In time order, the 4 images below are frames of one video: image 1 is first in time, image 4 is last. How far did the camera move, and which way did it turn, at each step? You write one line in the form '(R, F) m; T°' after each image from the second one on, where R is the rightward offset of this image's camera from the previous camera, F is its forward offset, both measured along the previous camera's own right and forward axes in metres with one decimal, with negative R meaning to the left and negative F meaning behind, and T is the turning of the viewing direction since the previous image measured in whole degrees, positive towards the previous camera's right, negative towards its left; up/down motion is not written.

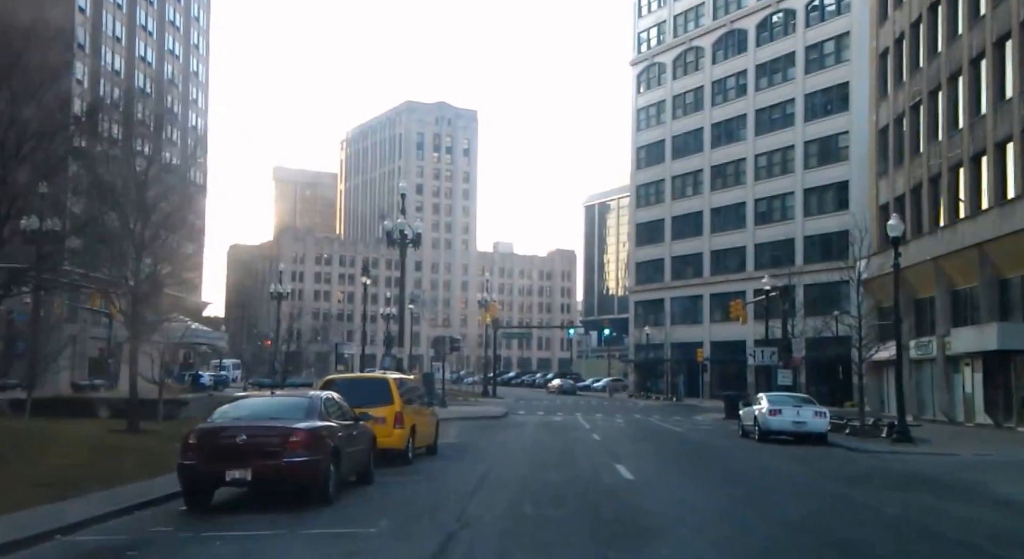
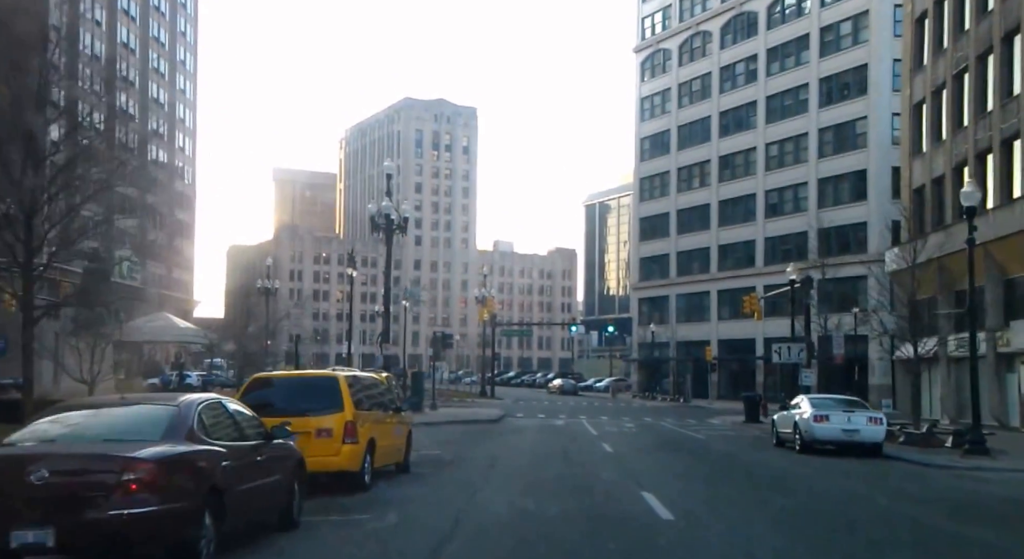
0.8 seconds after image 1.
(+0.1, +3.5) m; 0°
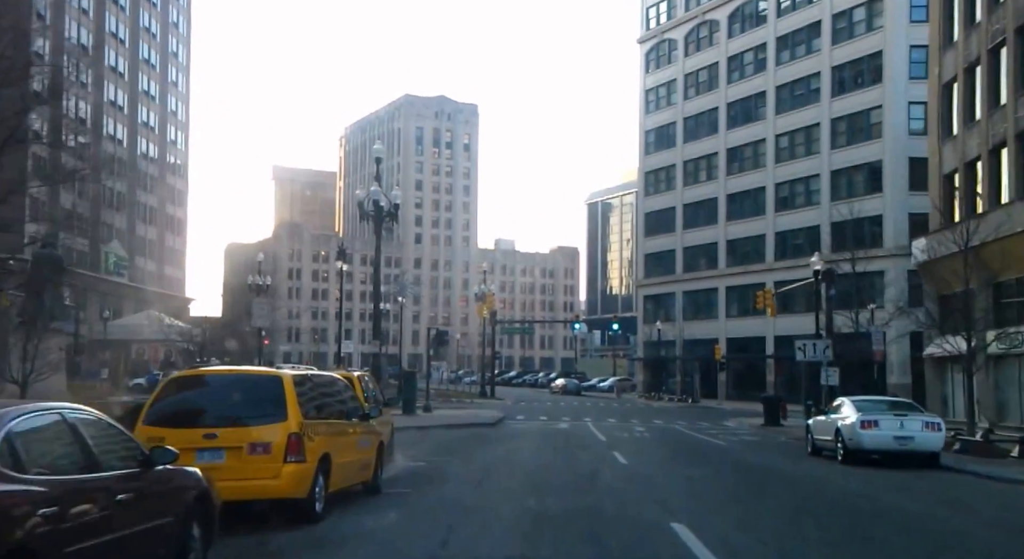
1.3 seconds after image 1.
(0.0, +2.4) m; 0°
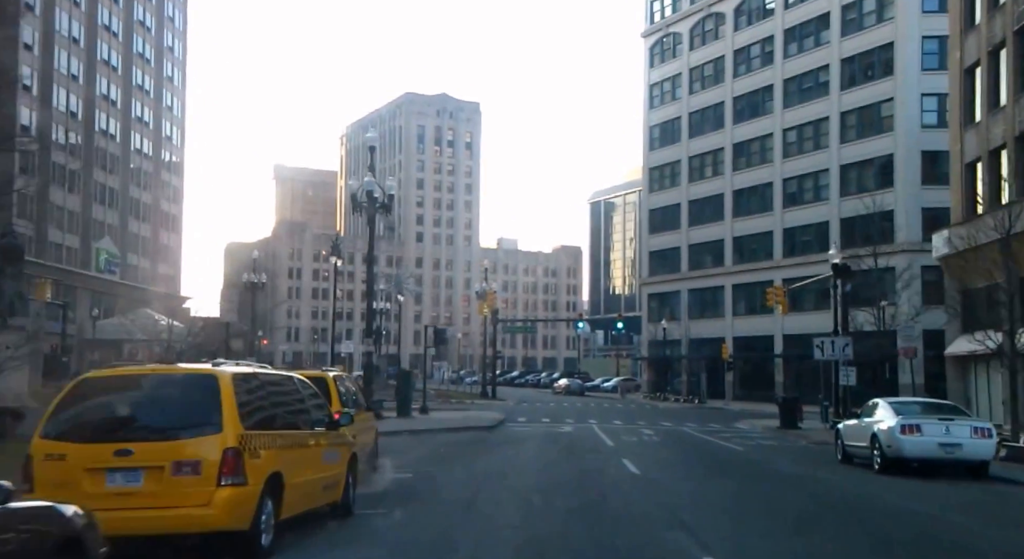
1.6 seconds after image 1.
(+0.1, +1.6) m; 0°
